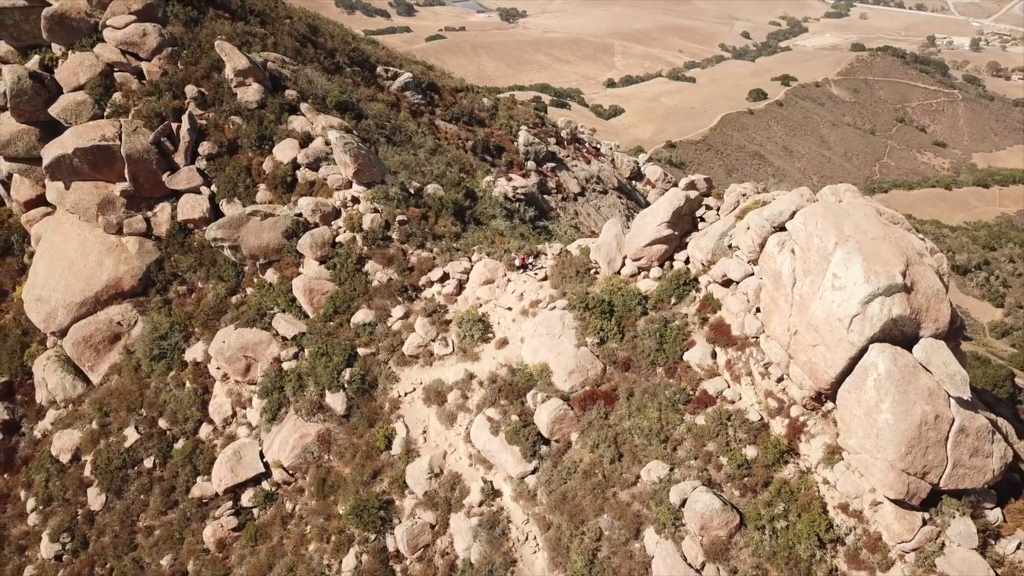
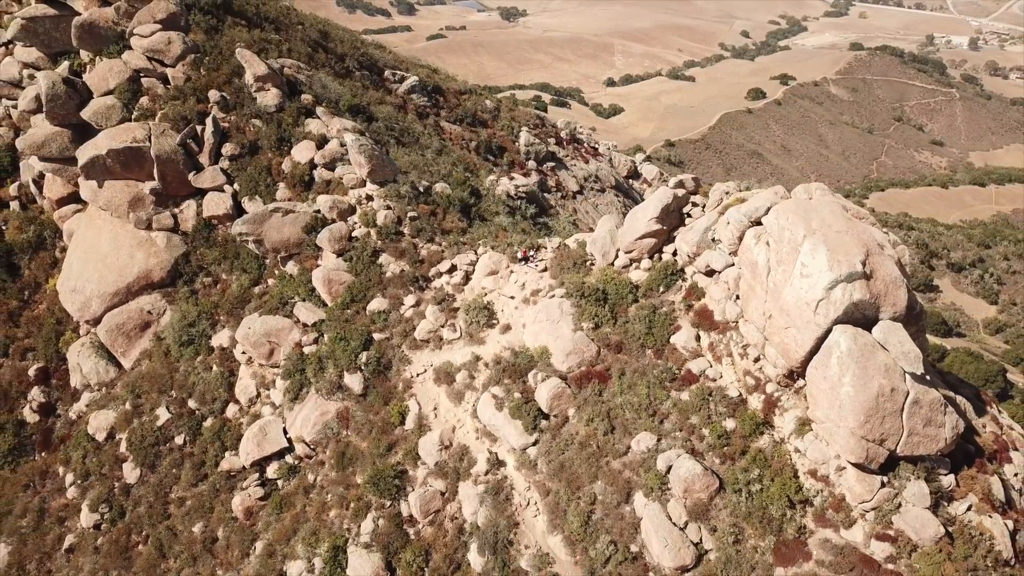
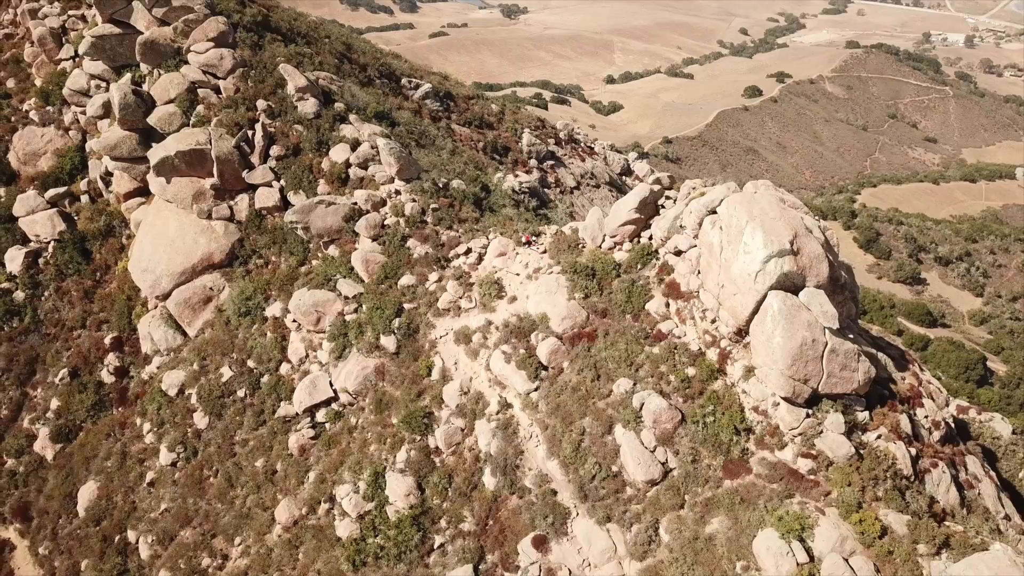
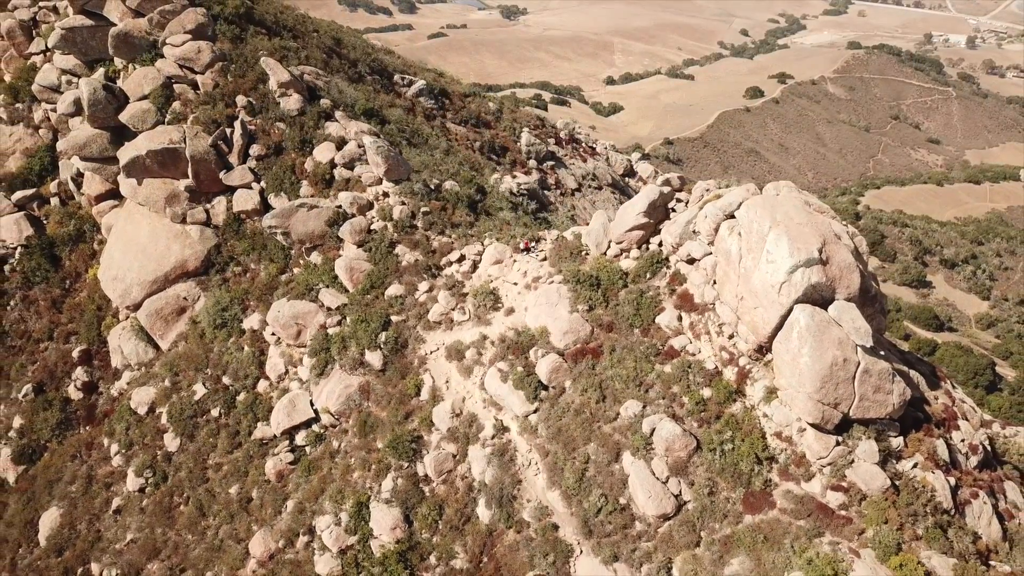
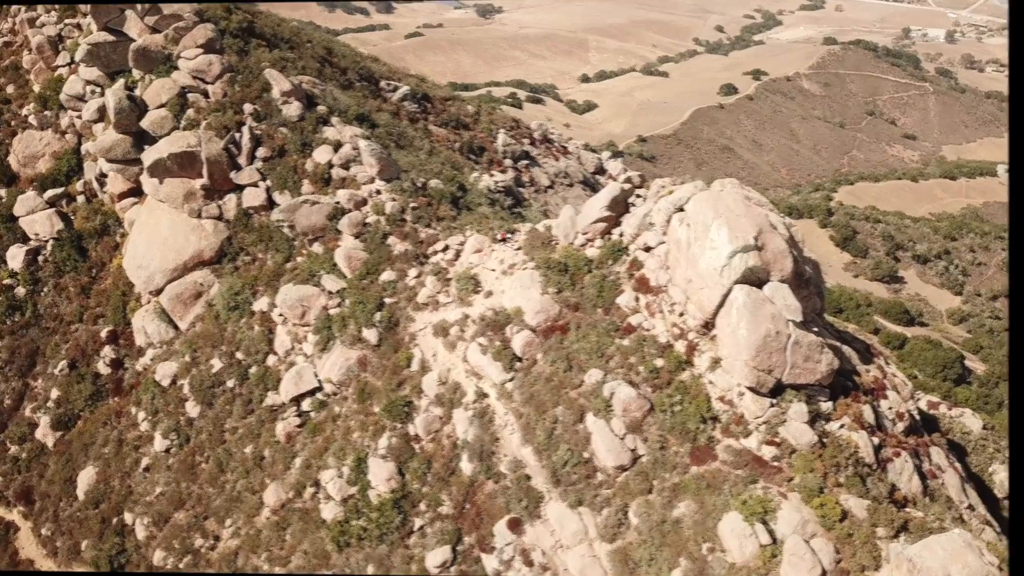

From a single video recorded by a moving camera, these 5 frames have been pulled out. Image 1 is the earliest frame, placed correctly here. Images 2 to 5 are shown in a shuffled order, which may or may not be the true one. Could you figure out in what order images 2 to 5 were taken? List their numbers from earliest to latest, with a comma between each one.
2, 4, 3, 5
